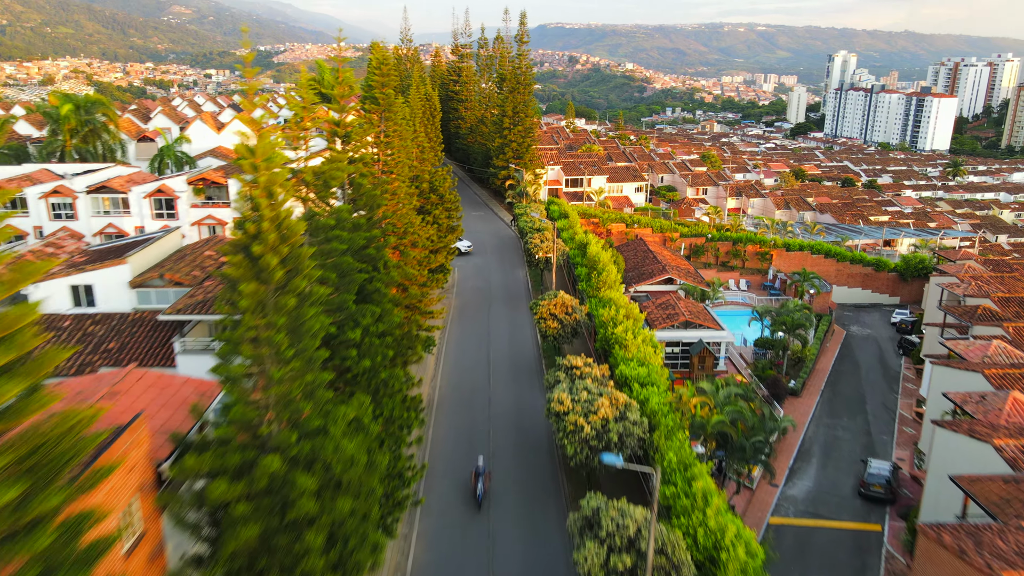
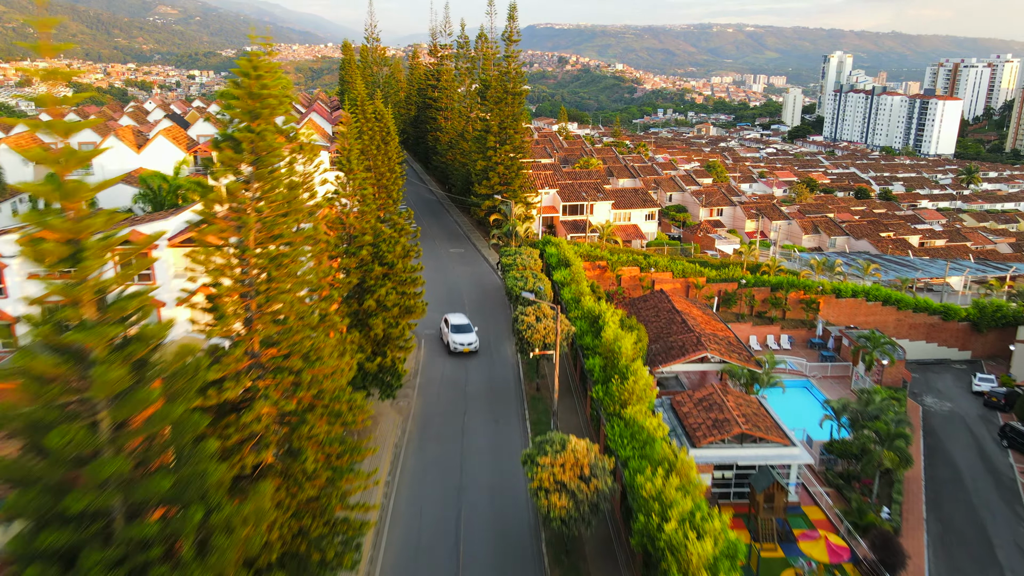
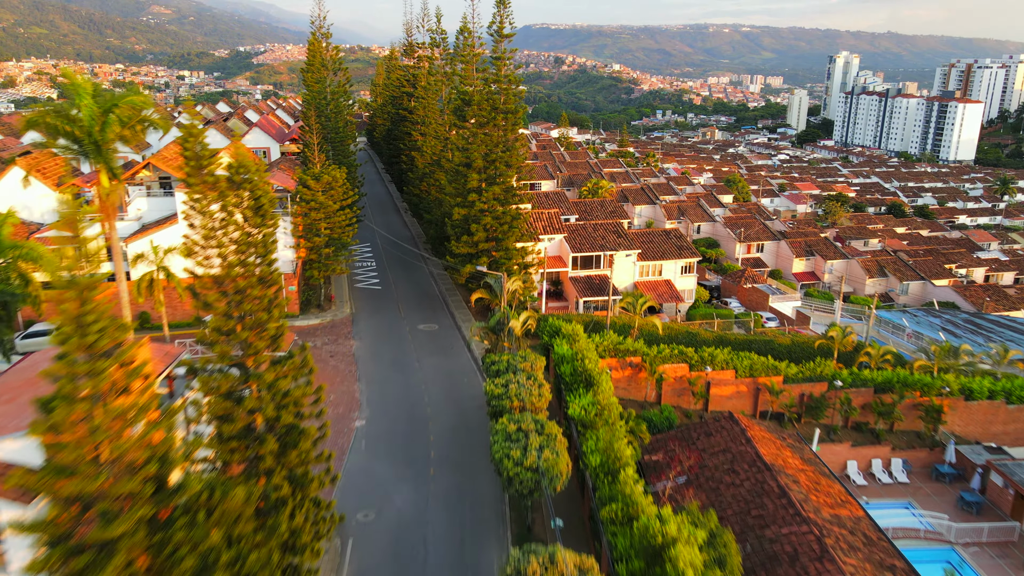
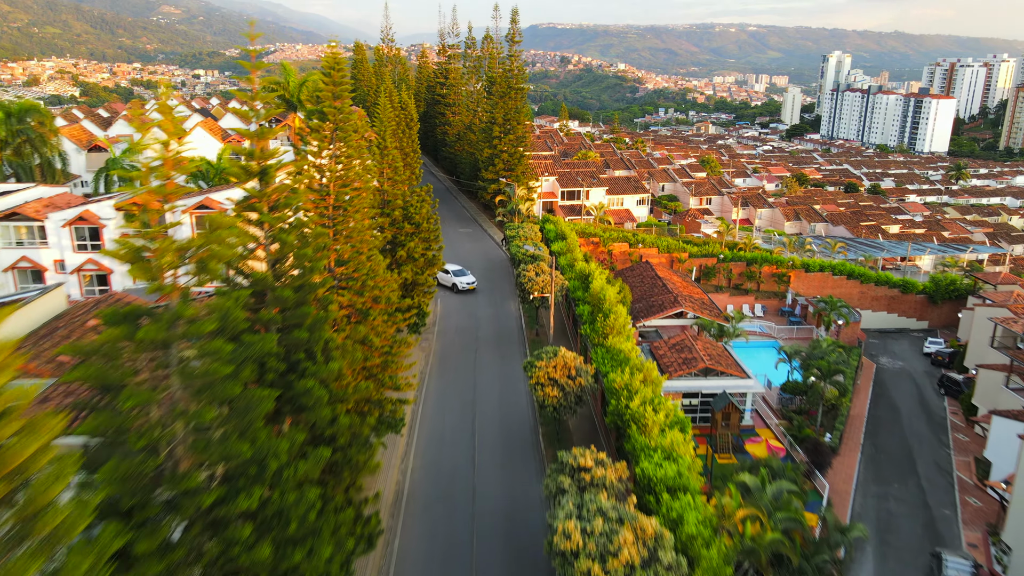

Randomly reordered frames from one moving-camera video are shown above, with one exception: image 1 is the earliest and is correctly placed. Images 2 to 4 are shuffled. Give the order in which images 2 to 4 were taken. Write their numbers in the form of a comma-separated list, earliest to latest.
4, 2, 3
